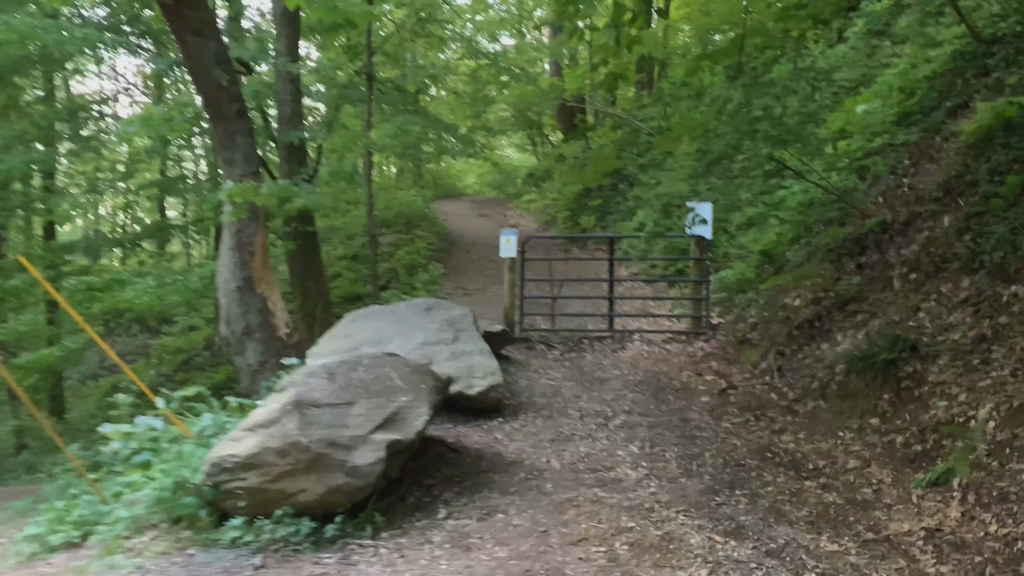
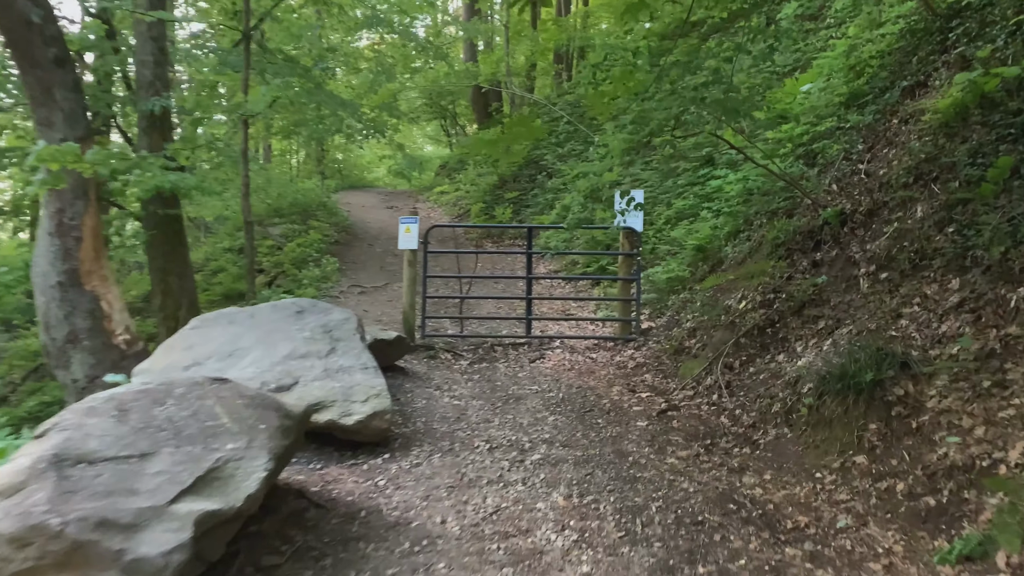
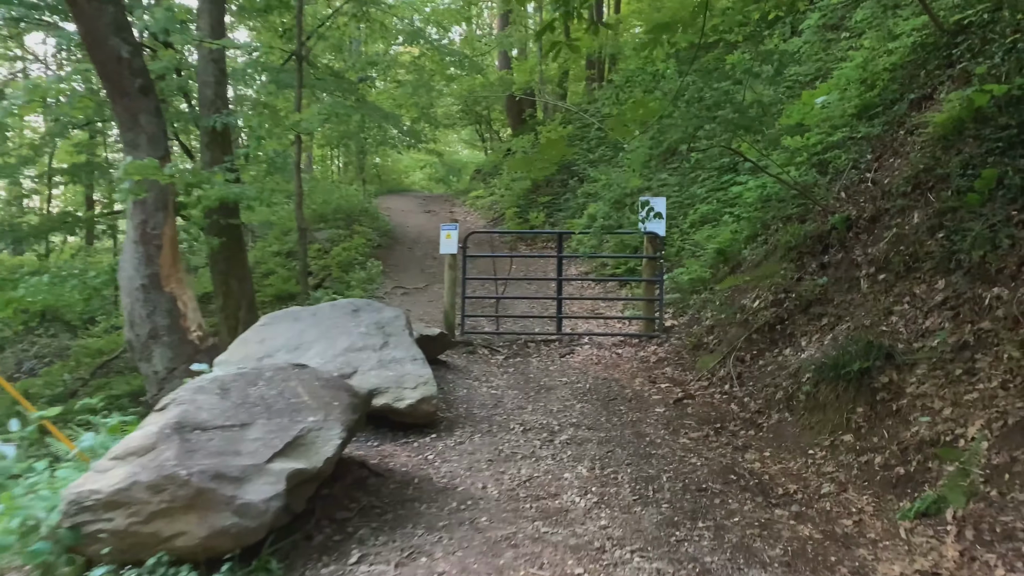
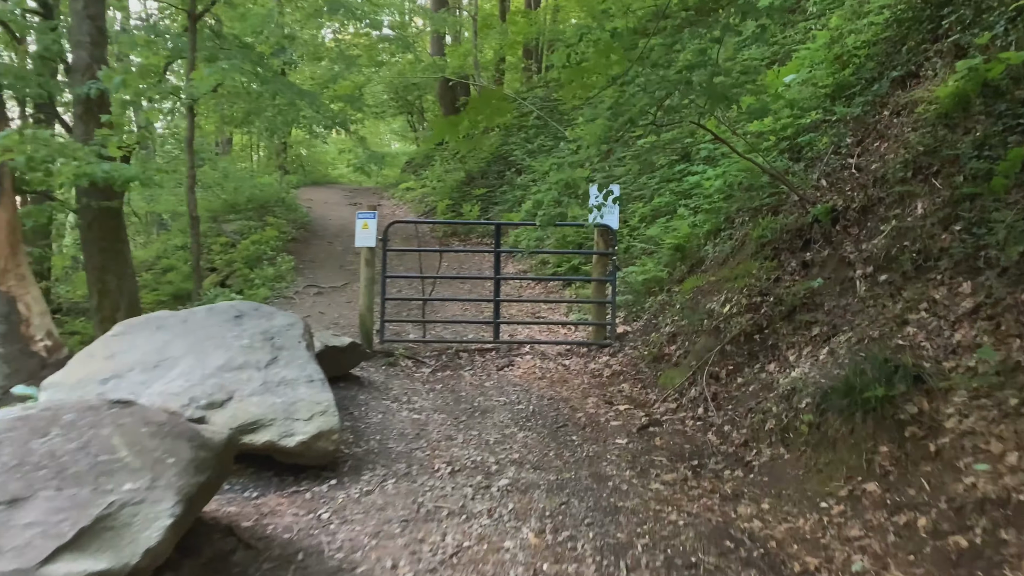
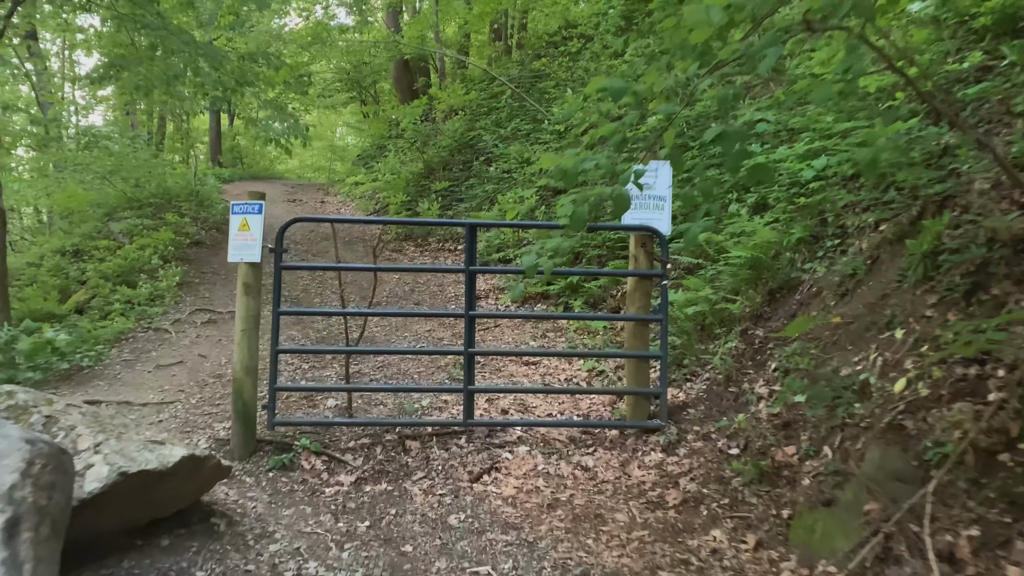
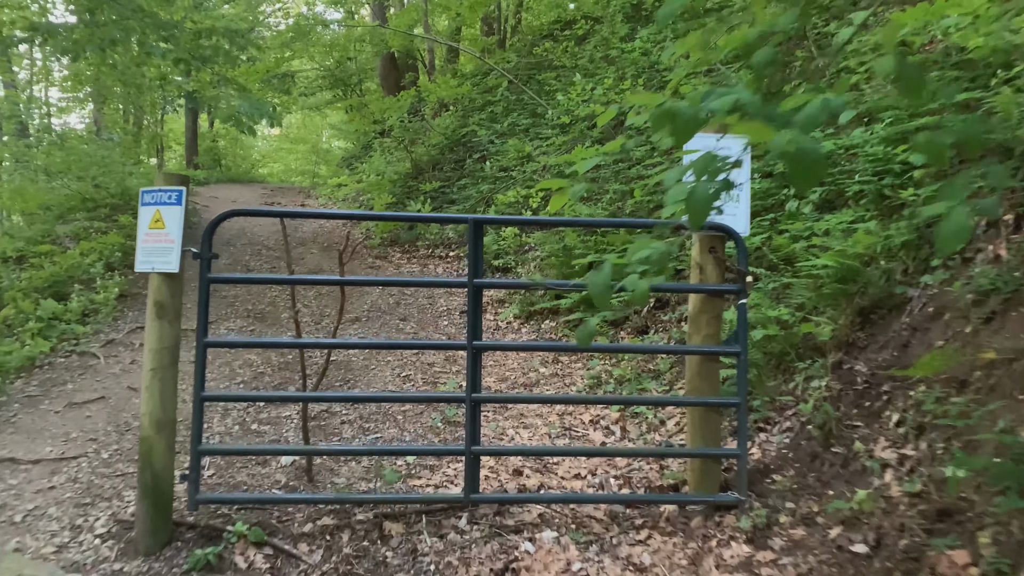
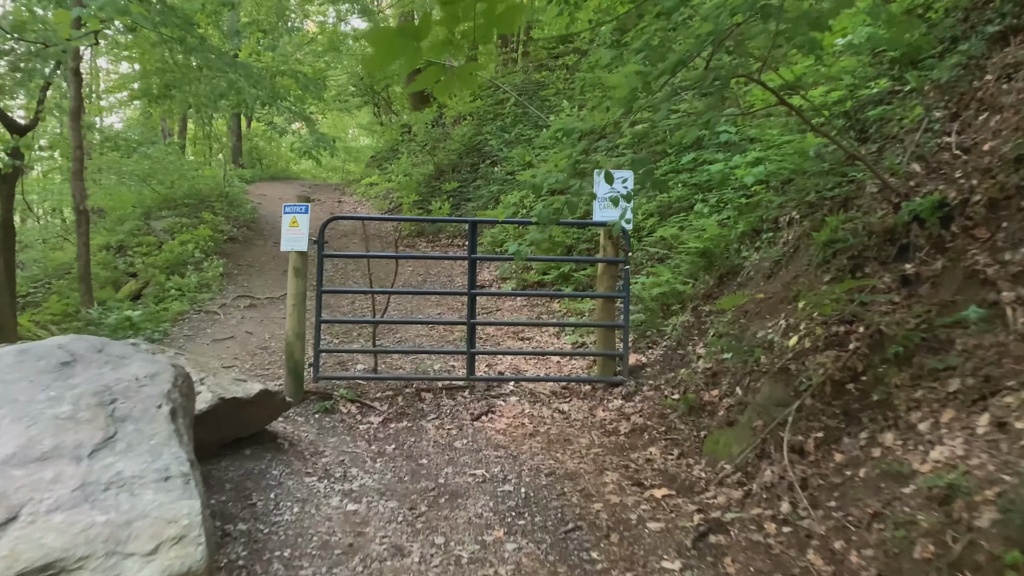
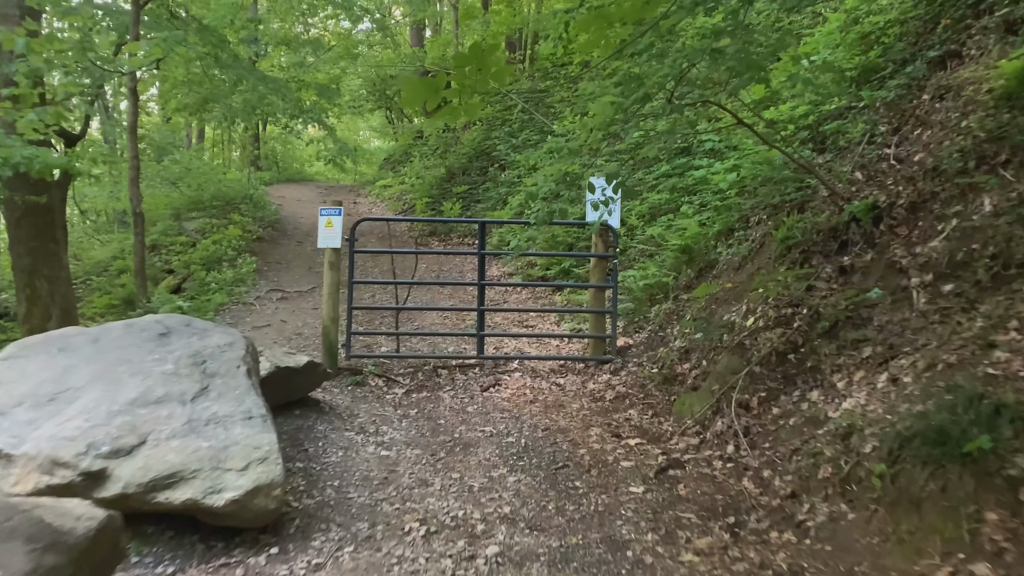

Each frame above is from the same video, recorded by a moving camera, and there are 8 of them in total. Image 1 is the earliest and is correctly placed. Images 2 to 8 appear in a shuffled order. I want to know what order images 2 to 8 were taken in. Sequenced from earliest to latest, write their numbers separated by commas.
3, 2, 4, 8, 7, 5, 6
